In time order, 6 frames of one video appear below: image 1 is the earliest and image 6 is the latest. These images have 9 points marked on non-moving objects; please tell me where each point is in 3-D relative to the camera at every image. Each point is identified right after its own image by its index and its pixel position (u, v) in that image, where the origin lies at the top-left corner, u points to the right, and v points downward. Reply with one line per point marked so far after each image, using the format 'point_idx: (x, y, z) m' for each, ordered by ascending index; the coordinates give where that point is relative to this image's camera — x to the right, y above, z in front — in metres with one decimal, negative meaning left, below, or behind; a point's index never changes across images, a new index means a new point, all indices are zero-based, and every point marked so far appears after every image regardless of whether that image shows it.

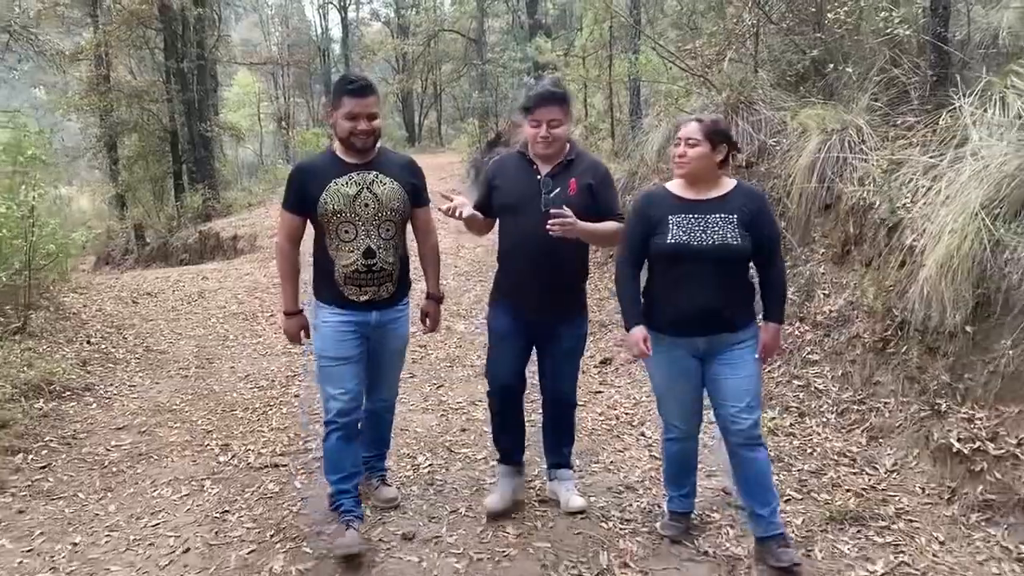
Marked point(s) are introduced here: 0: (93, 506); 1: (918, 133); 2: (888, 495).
0: (-2.0, -1.0, +3.9) m
1: (+2.5, +0.9, +5.1) m
2: (+1.6, -0.9, +3.6) m
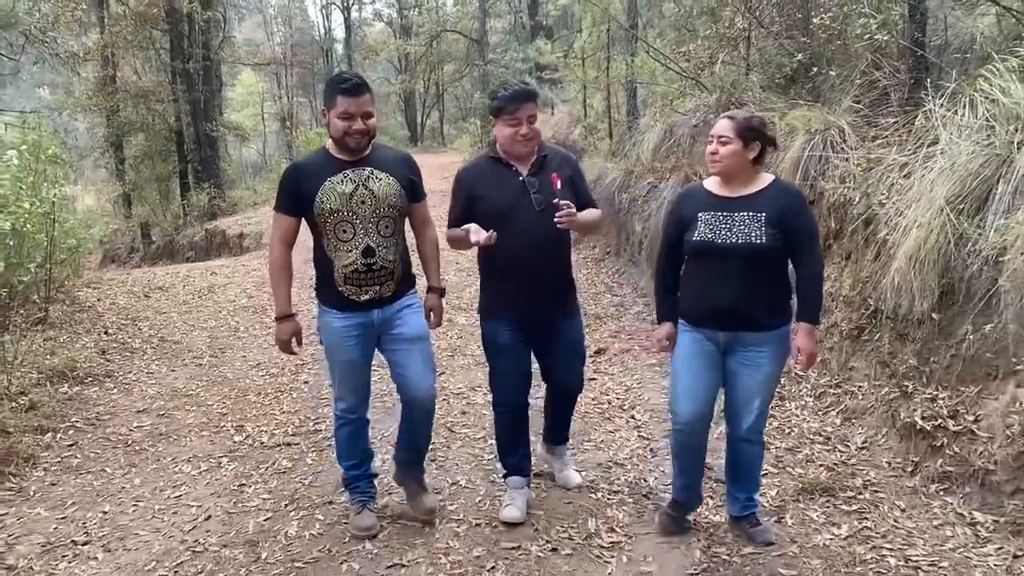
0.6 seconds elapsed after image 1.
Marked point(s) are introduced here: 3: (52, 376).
0: (-2.0, -1.0, +4.2) m
1: (+2.5, +1.0, +5.4) m
2: (+1.6, -0.8, +3.9) m
3: (-3.0, -0.6, +5.4) m
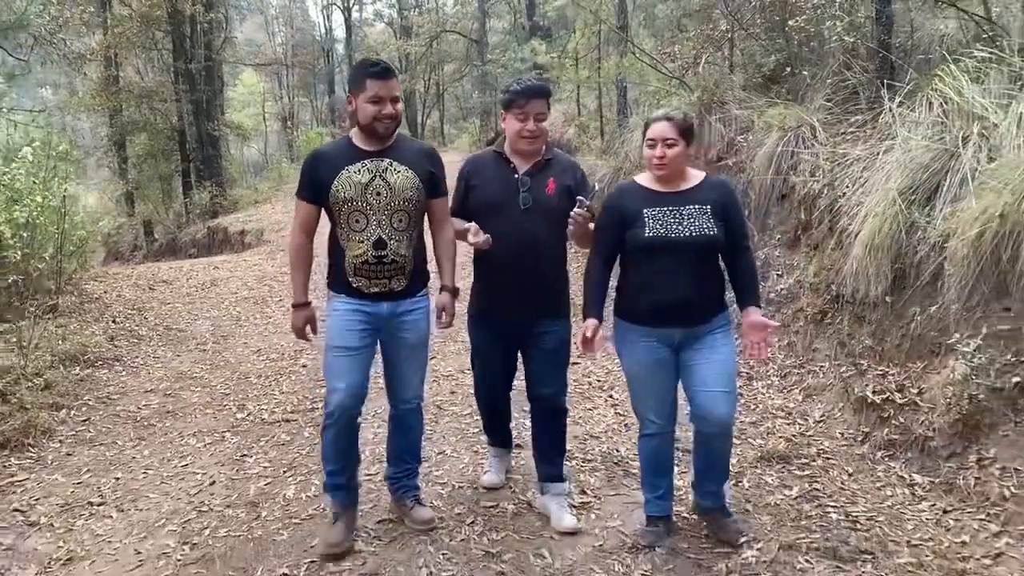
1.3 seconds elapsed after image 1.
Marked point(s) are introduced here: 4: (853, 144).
0: (-2.1, -0.9, +4.5) m
1: (+2.4, +1.1, +5.7) m
2: (+1.5, -0.8, +4.2) m
3: (-3.1, -0.5, +5.7) m
4: (+2.3, +1.0, +5.5) m
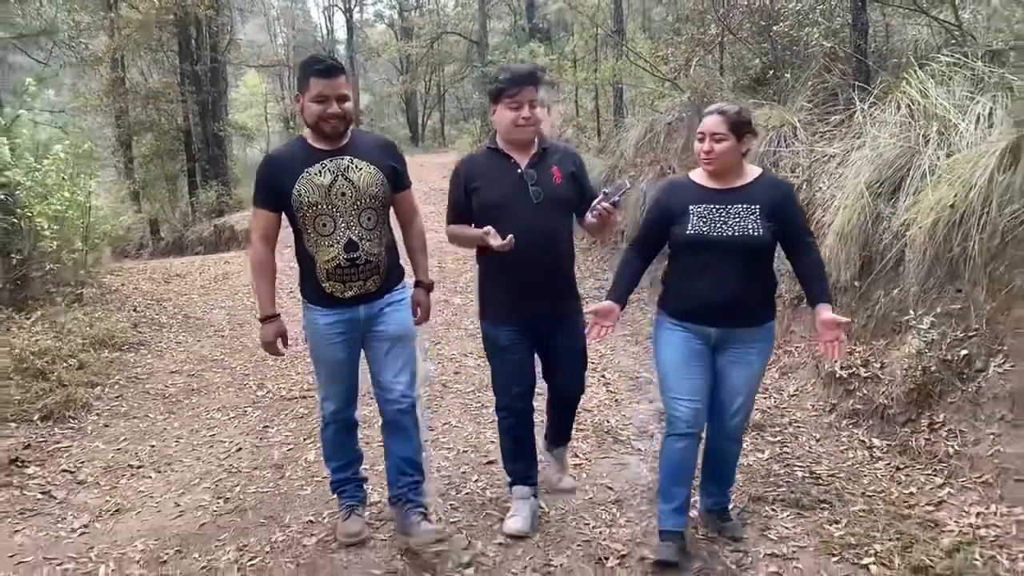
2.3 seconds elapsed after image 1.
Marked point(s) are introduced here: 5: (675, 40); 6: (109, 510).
0: (-2.1, -0.8, +4.9) m
1: (+2.4, +1.2, +6.1) m
2: (+1.5, -0.7, +4.6) m
3: (-3.1, -0.4, +6.1) m
4: (+2.3, +1.0, +5.9) m
5: (+1.8, +2.8, +9.4) m
6: (-1.8, -1.0, +3.8) m
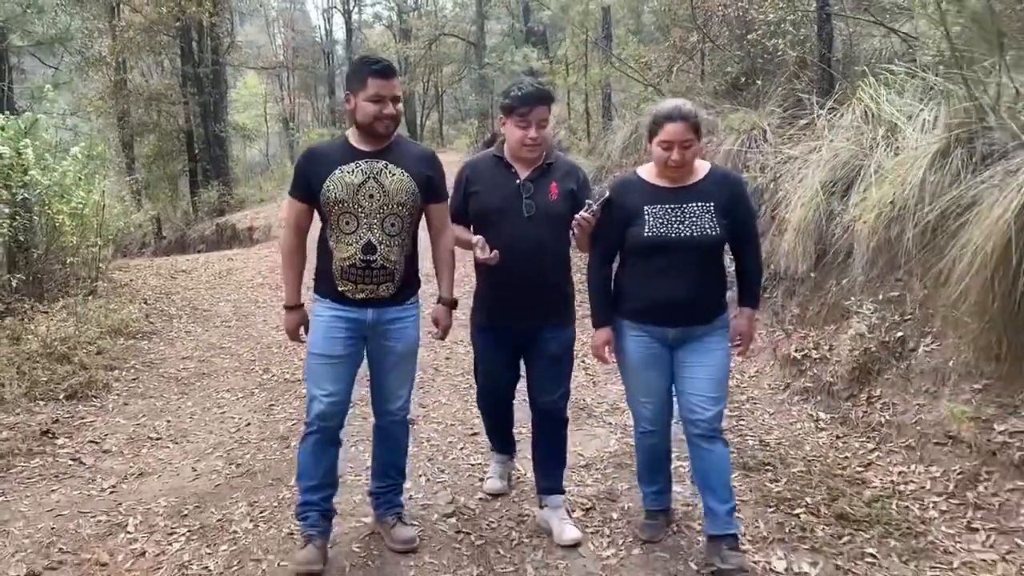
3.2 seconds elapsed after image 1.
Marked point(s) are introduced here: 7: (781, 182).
0: (-2.2, -0.7, +5.4) m
1: (+2.3, +1.2, +6.5) m
2: (+1.4, -0.6, +5.1) m
3: (-3.2, -0.3, +6.6) m
4: (+2.2, +1.1, +6.4) m
5: (+1.7, +2.9, +9.8) m
6: (-1.9, -0.9, +4.2) m
7: (+2.0, +0.8, +6.1) m
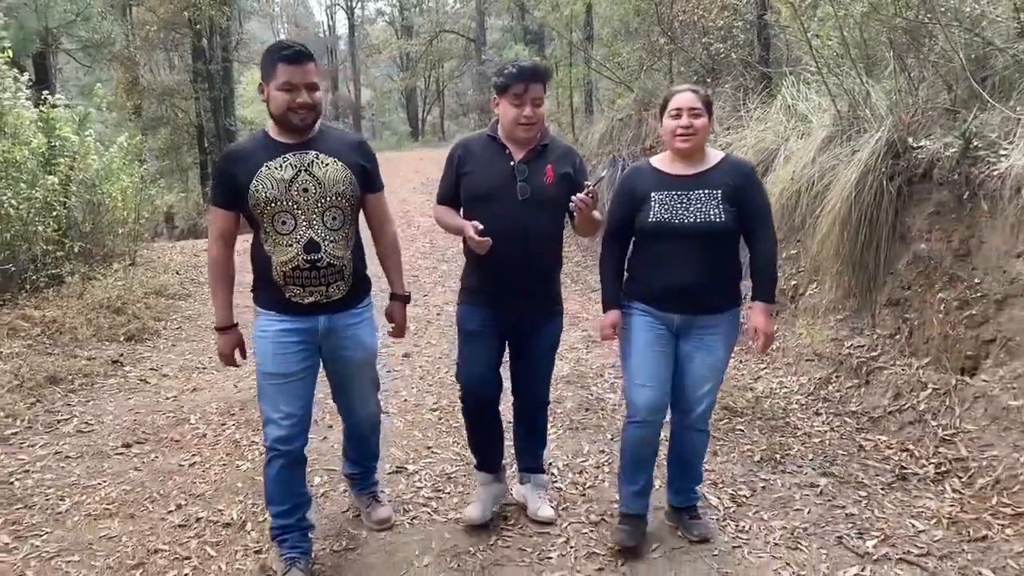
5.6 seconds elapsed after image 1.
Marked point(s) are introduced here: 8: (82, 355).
0: (-2.3, -0.4, +6.5) m
1: (+2.1, +1.5, +7.7) m
2: (+1.2, -0.3, +6.2) m
3: (-3.3, 0.0, +7.7) m
4: (+2.0, +1.4, +7.5) m
5: (+1.6, +3.2, +11.0) m
6: (-2.1, -0.7, +5.4) m
7: (+1.8, +1.1, +7.3) m
8: (-3.0, -0.5, +5.8) m
